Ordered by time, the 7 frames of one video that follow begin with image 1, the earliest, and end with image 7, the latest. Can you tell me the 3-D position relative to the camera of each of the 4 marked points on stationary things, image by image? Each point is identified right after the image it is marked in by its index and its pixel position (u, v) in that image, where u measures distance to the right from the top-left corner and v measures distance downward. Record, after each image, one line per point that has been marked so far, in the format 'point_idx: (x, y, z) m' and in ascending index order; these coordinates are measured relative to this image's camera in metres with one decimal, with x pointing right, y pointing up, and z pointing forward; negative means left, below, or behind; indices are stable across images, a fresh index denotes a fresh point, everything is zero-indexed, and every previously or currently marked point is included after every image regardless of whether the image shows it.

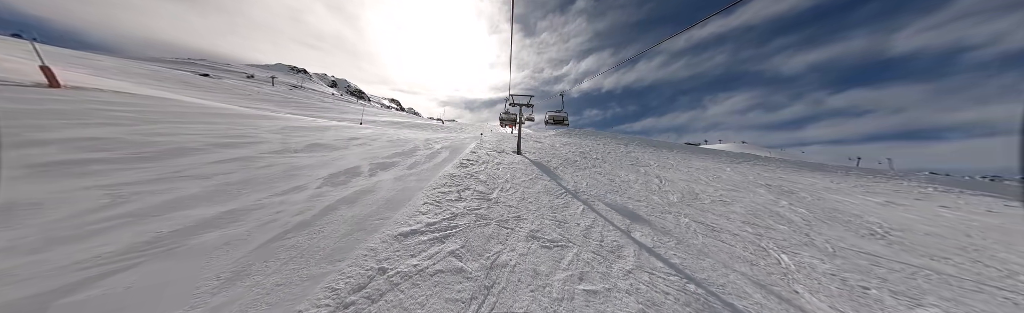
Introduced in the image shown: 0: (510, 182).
0: (-0.1, -1.5, +8.5) m
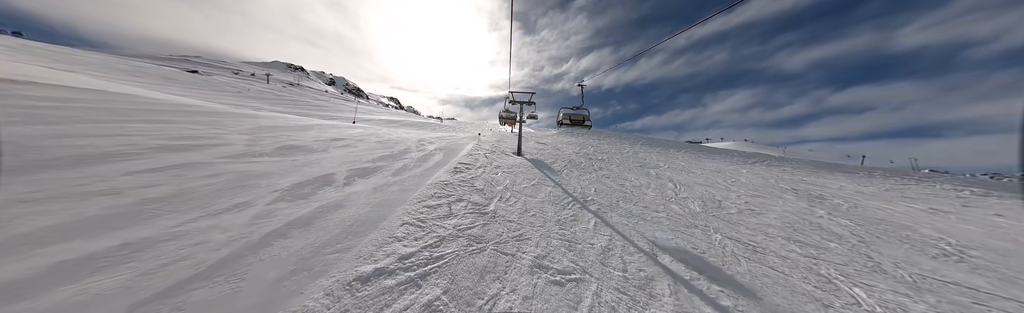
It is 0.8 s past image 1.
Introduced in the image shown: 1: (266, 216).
0: (-0.1, -1.7, +7.6) m
1: (-5.7, -1.4, +3.6) m
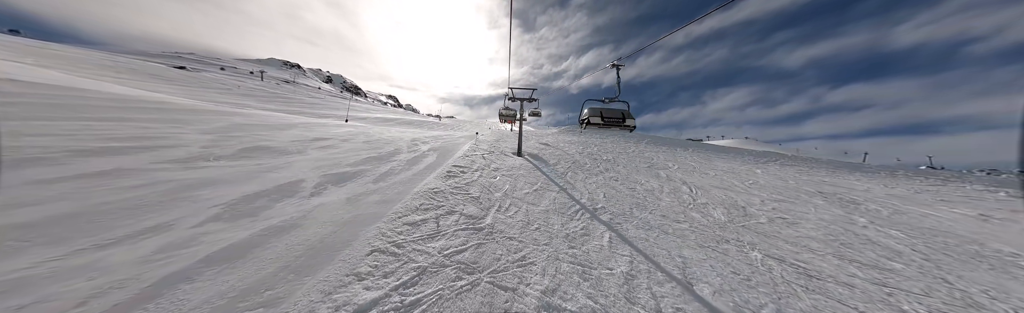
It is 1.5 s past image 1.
0: (-0.1, -1.8, +6.7) m
1: (-5.7, -1.5, +2.7) m
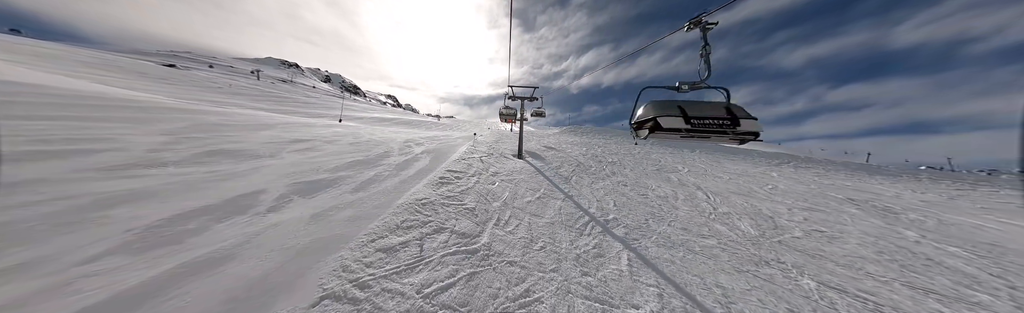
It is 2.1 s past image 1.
0: (-0.1, -1.9, +5.9) m
1: (-5.7, -1.7, +1.9) m
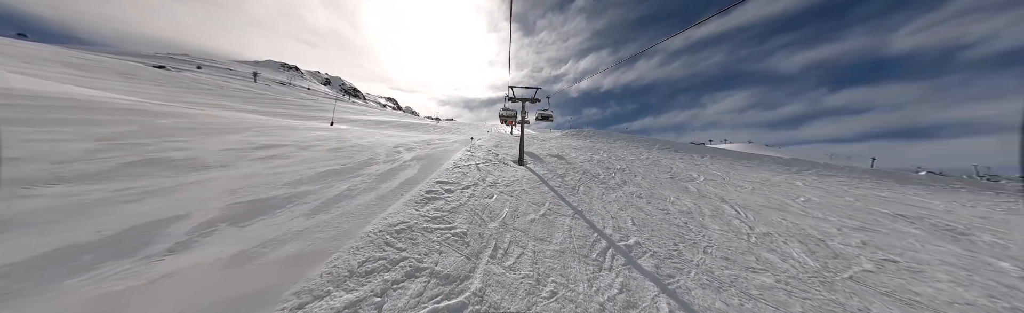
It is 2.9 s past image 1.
0: (-0.1, -2.3, +4.9) m
1: (-5.7, -2.0, +0.8) m
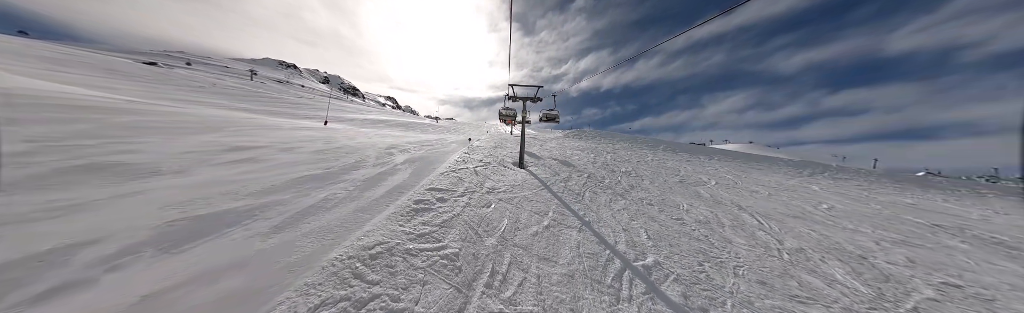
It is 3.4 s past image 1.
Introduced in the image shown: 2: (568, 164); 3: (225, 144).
0: (-0.1, -2.4, +4.2) m
1: (-5.7, -2.1, +0.2) m
2: (+4.6, -0.6, +12.5) m
3: (-13.1, +0.7, +7.0) m
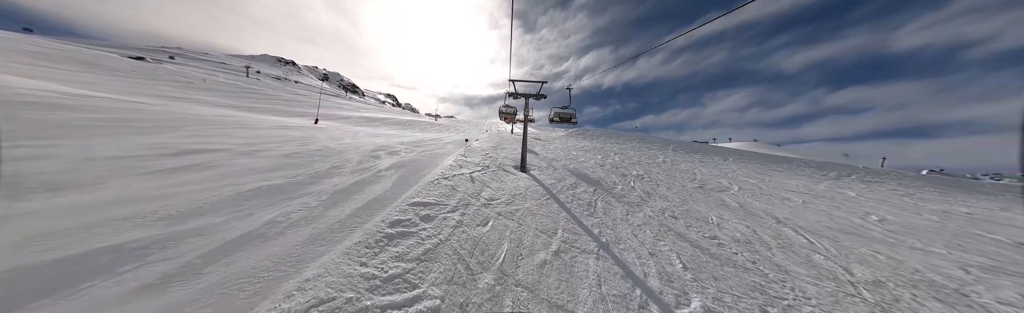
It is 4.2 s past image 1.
0: (0.0, -2.7, +3.2) m
1: (-5.6, -2.4, -0.8) m
2: (+4.7, -0.7, +11.4) m
3: (-13.1, +0.5, +6.0) m
